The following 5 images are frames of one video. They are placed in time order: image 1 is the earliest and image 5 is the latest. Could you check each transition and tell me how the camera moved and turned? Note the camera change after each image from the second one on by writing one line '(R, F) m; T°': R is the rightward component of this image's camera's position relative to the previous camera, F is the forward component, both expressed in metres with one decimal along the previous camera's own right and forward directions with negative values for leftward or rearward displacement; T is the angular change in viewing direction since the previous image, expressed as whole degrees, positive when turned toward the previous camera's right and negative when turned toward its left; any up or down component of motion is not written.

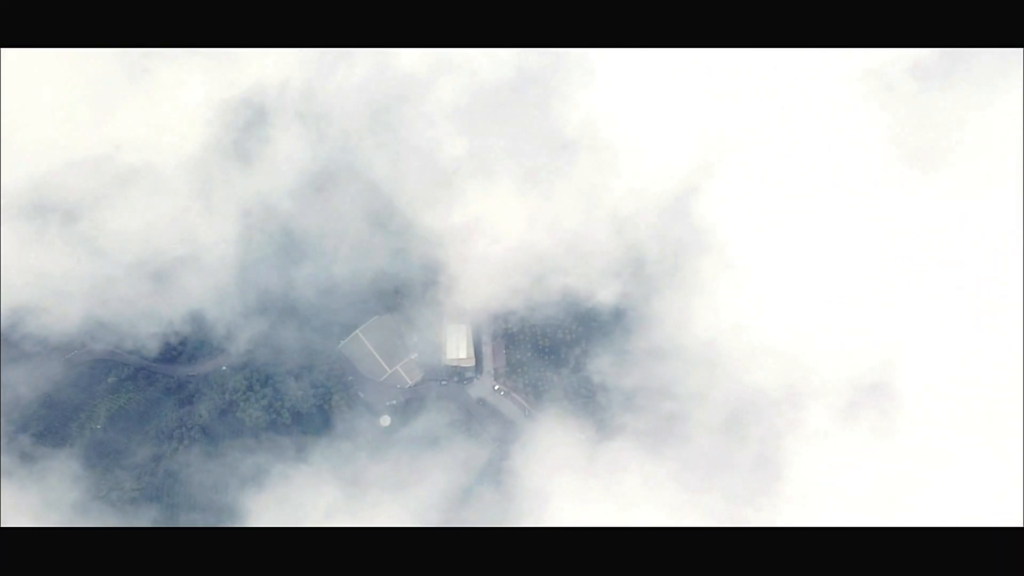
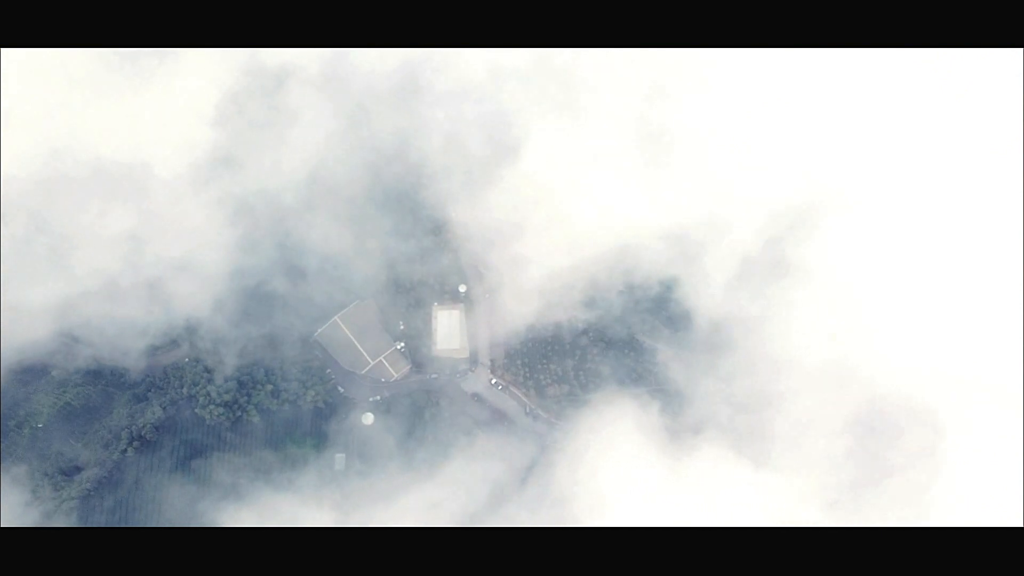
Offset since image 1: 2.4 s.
(+5.1, +10.1) m; -4°
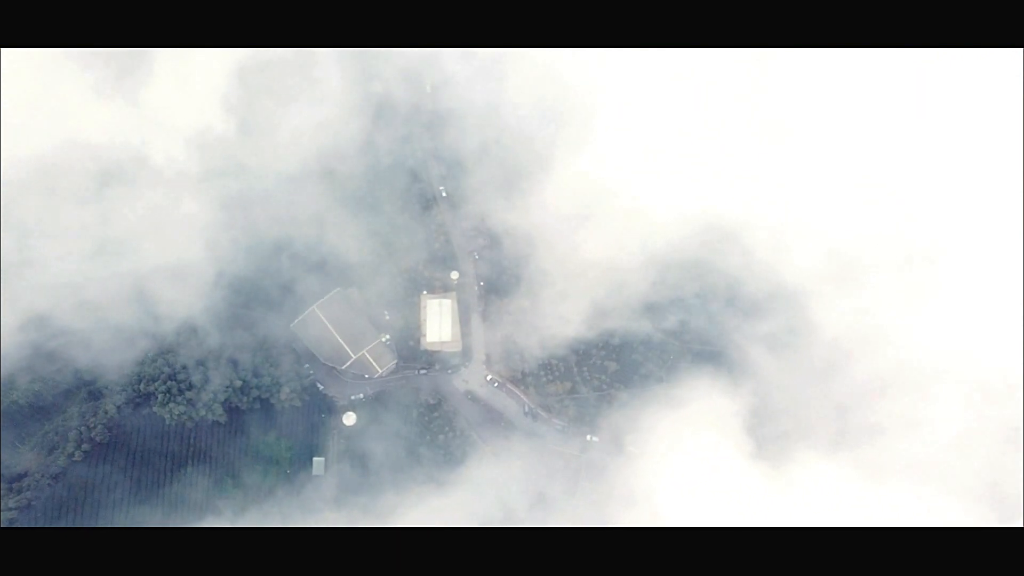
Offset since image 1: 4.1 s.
(+0.3, +7.1) m; 0°
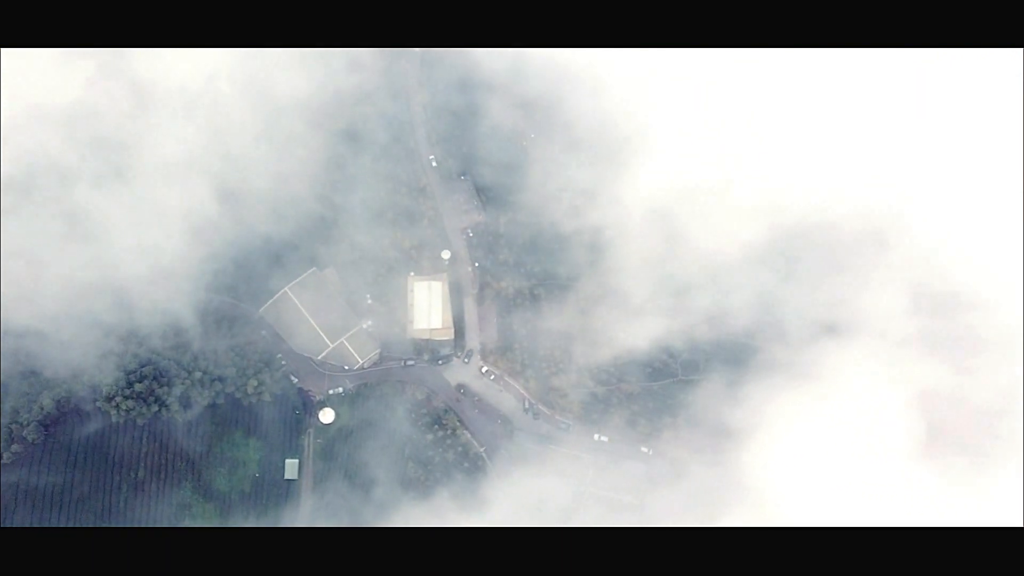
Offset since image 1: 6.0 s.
(+0.2, +7.3) m; 0°
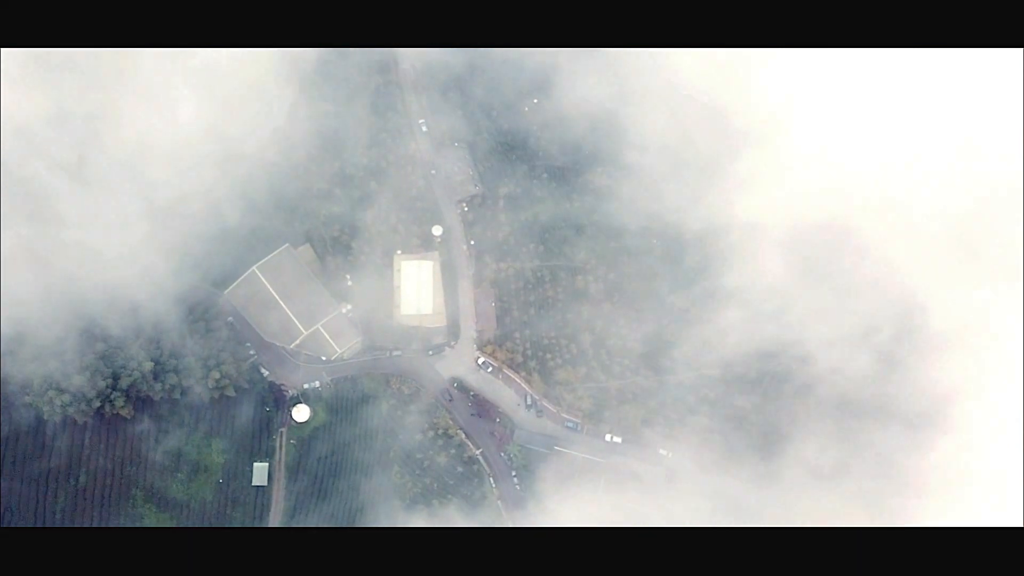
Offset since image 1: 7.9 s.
(0.0, +7.3) m; 0°
